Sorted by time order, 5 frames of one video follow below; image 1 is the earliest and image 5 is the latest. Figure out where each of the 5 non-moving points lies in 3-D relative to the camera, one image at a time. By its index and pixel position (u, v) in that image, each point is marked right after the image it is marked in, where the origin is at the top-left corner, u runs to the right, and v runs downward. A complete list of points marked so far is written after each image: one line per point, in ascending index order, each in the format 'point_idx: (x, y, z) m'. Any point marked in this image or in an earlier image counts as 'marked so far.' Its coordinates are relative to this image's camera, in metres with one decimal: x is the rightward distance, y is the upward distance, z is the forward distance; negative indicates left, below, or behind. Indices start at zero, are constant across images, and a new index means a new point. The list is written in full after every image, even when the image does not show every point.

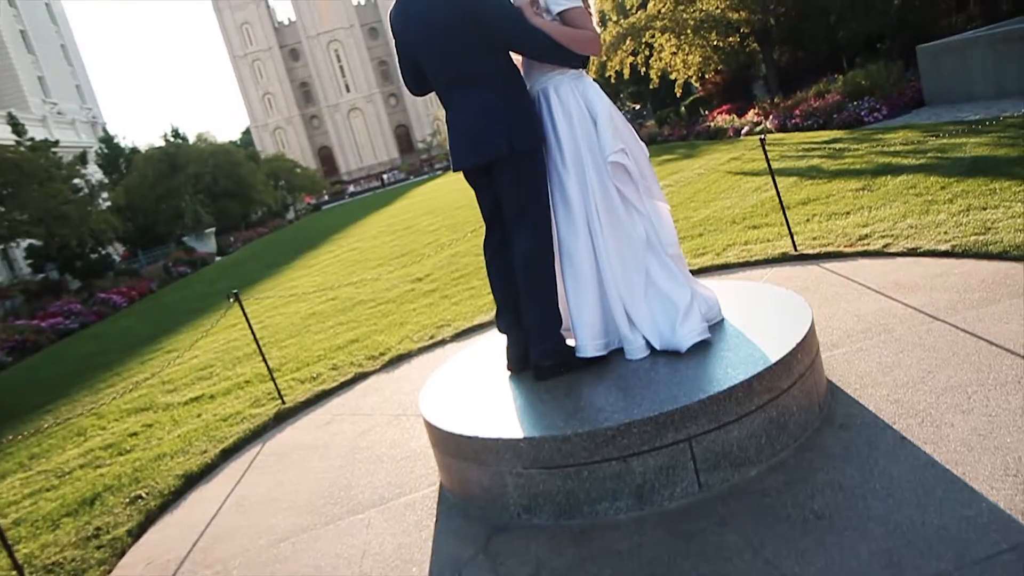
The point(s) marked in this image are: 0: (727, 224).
0: (+1.9, +0.6, +7.4) m
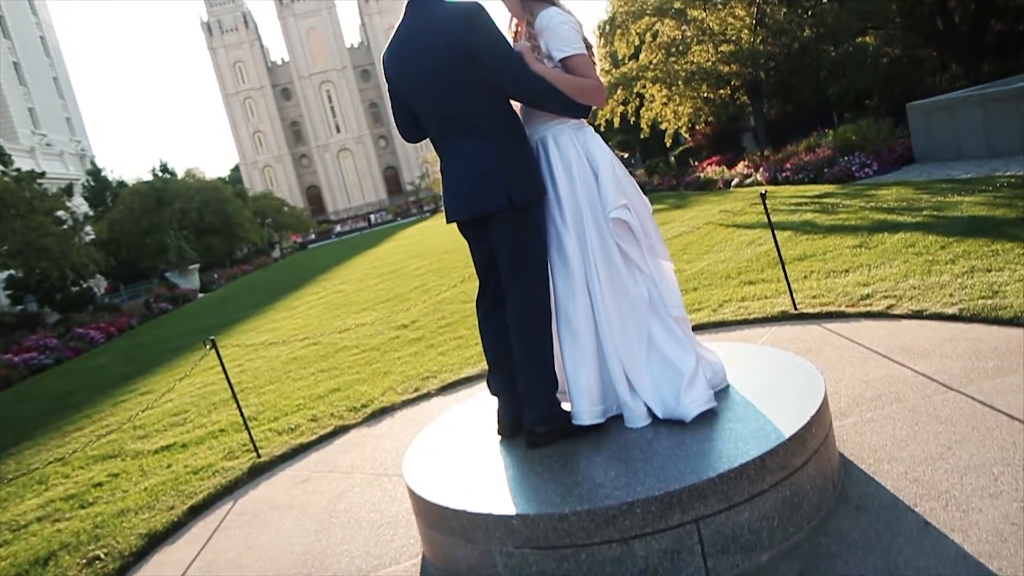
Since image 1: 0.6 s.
0: (+1.8, +0.1, +7.2) m
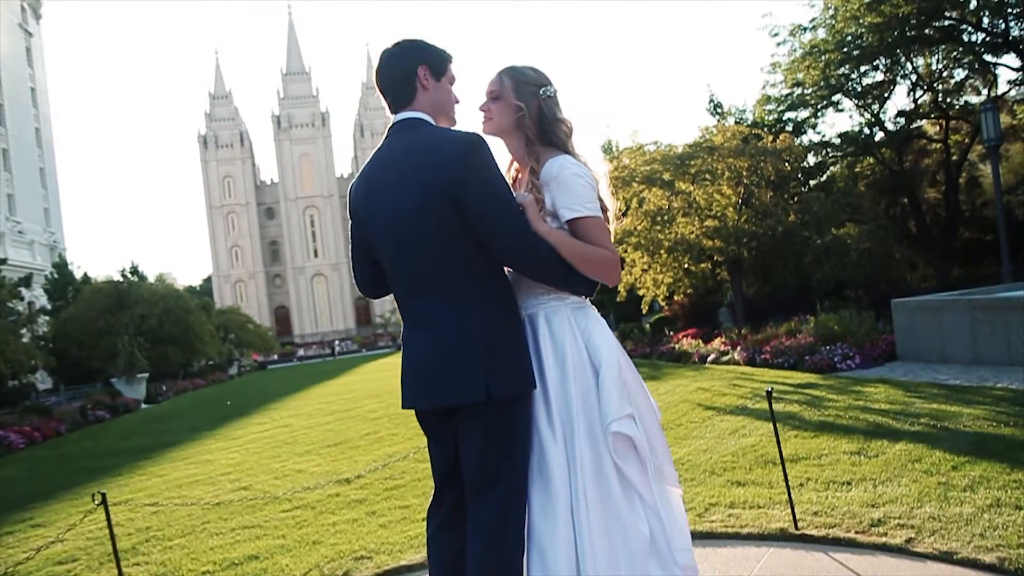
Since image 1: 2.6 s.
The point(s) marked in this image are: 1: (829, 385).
0: (+1.5, -1.4, +6.5) m
1: (+4.3, -1.3, +11.5) m
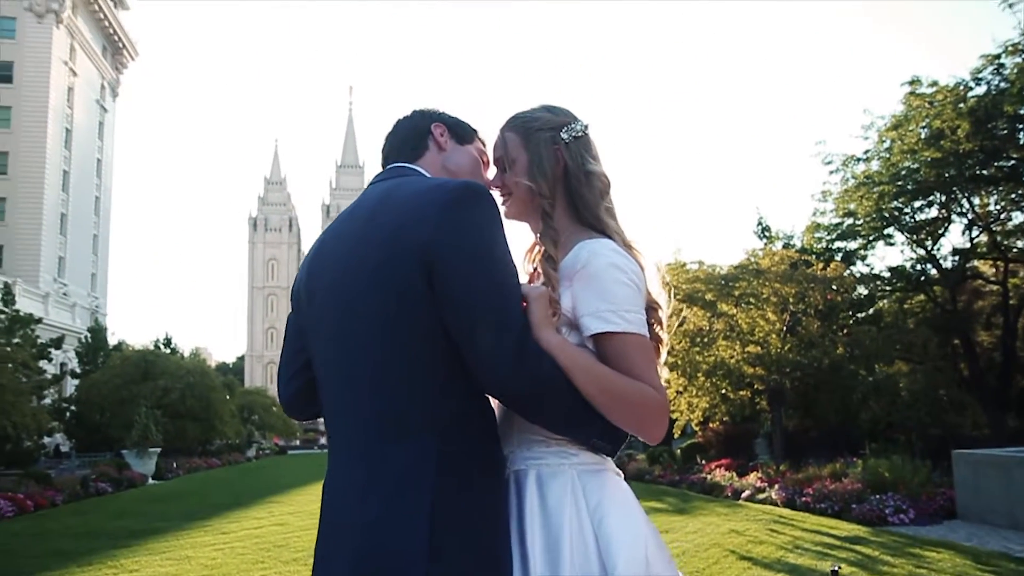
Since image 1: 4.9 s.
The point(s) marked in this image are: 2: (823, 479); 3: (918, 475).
0: (+1.5, -2.3, +5.3) m
1: (+4.5, -3.1, +10.2) m
2: (+5.5, -3.4, +14.8) m
3: (+6.7, -3.1, +13.8) m
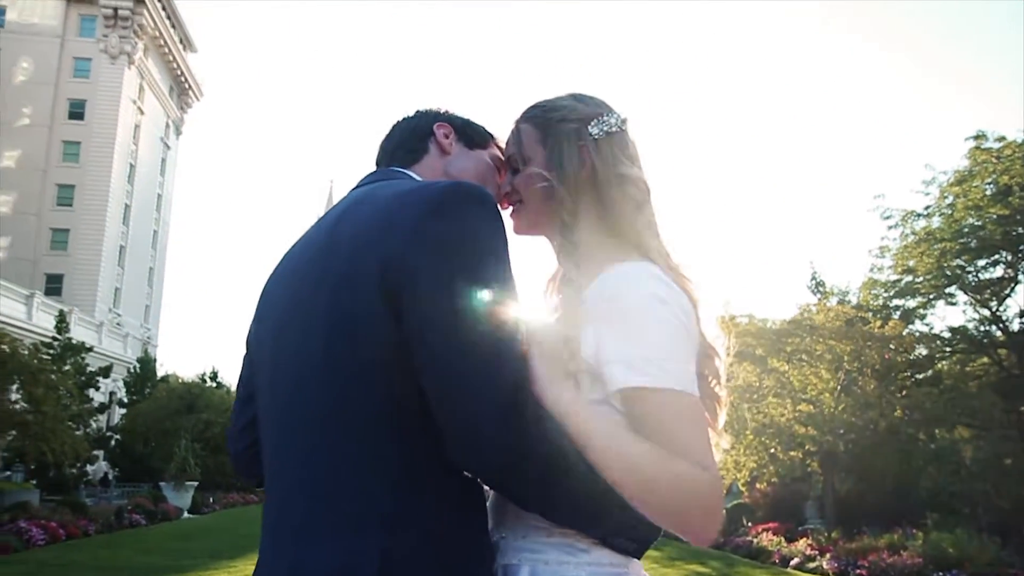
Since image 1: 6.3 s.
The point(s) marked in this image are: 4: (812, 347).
0: (+1.6, -2.6, +4.7) m
1: (+4.8, -3.8, +9.3) m
2: (+6.1, -4.3, +13.8) m
3: (+7.2, -4.0, +12.8) m
4: (+6.8, -1.3, +19.0) m
